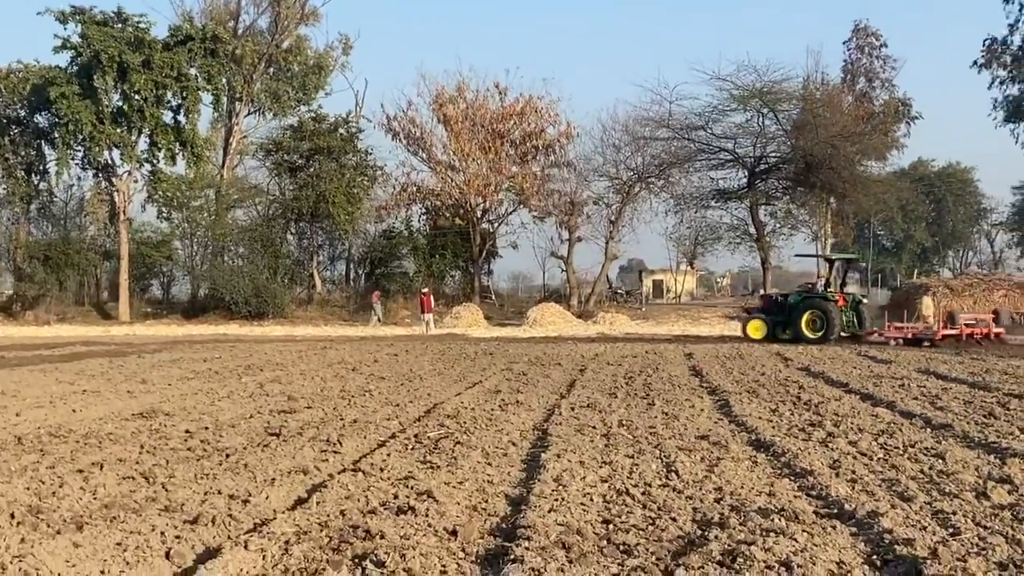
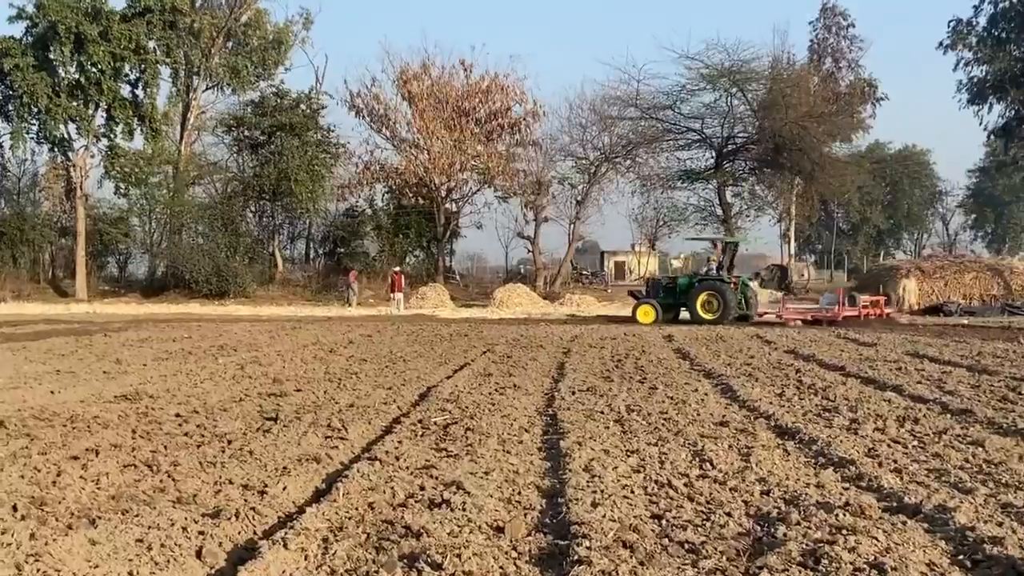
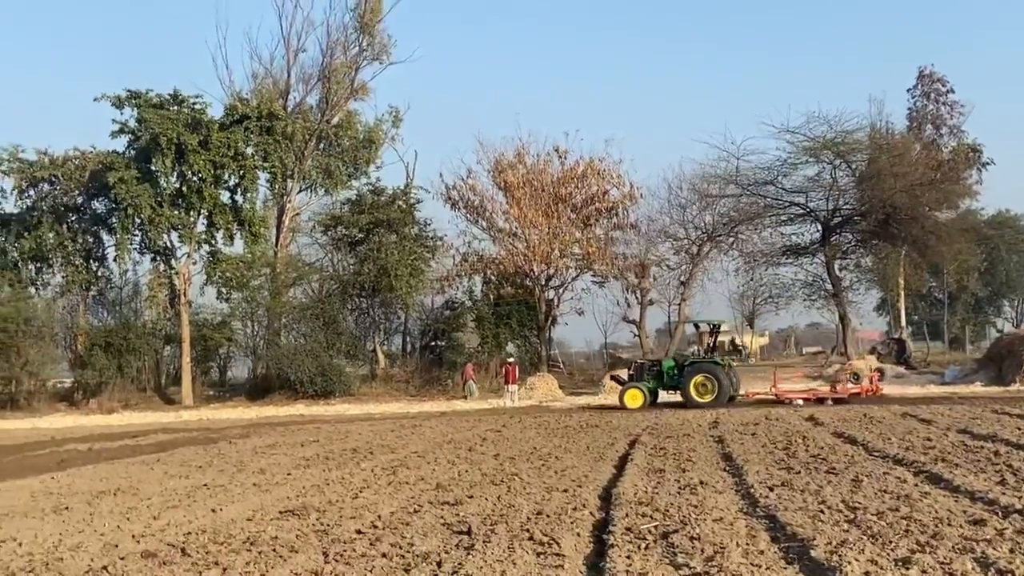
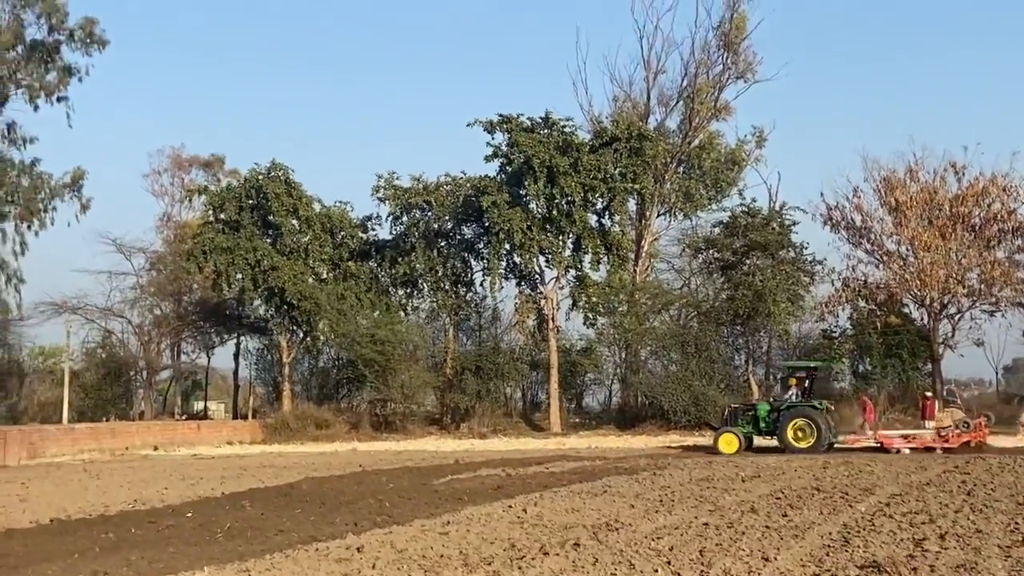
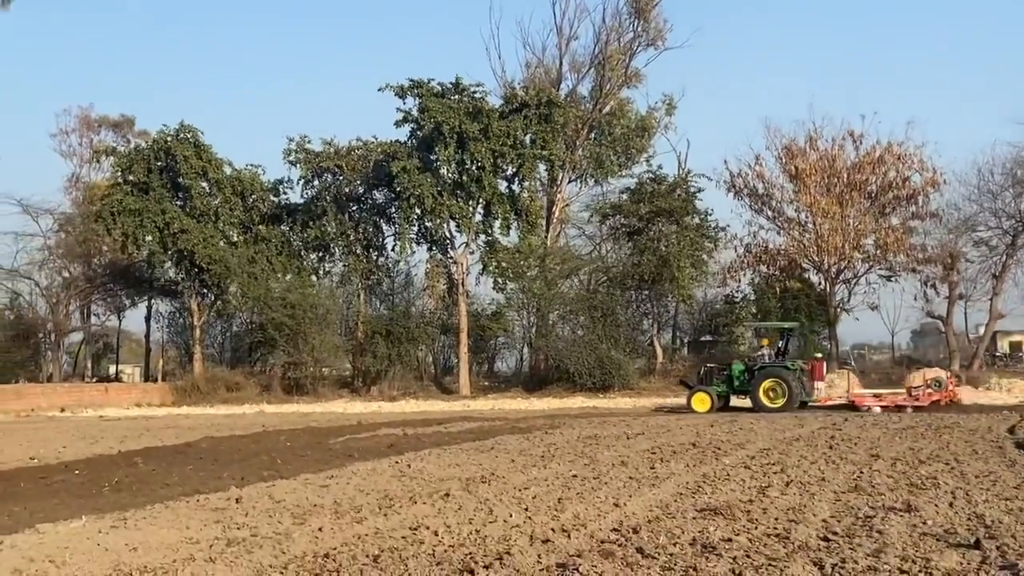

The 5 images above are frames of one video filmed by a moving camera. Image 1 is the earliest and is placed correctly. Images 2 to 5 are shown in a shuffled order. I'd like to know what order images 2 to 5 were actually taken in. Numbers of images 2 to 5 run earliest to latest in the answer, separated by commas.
2, 3, 5, 4
